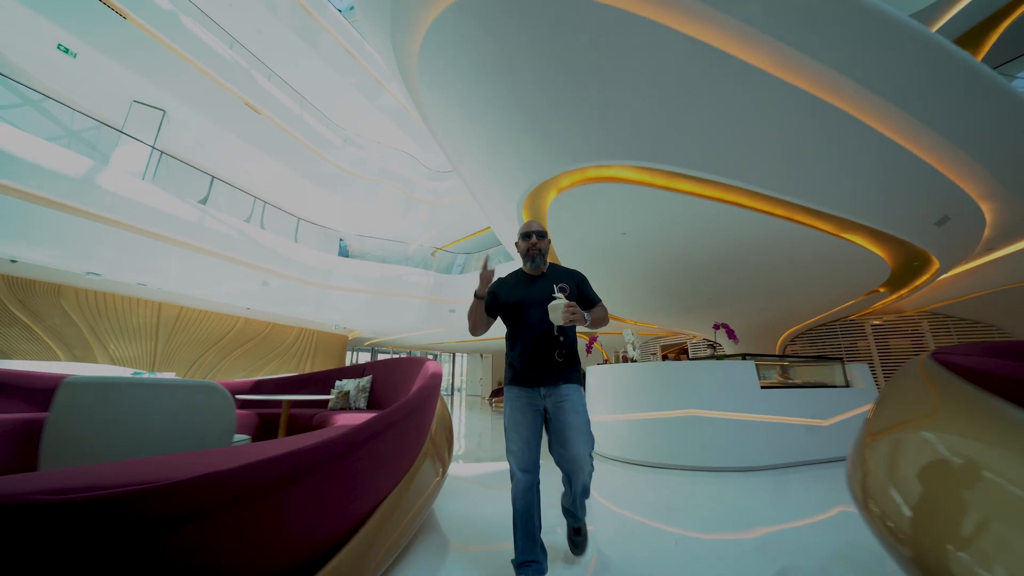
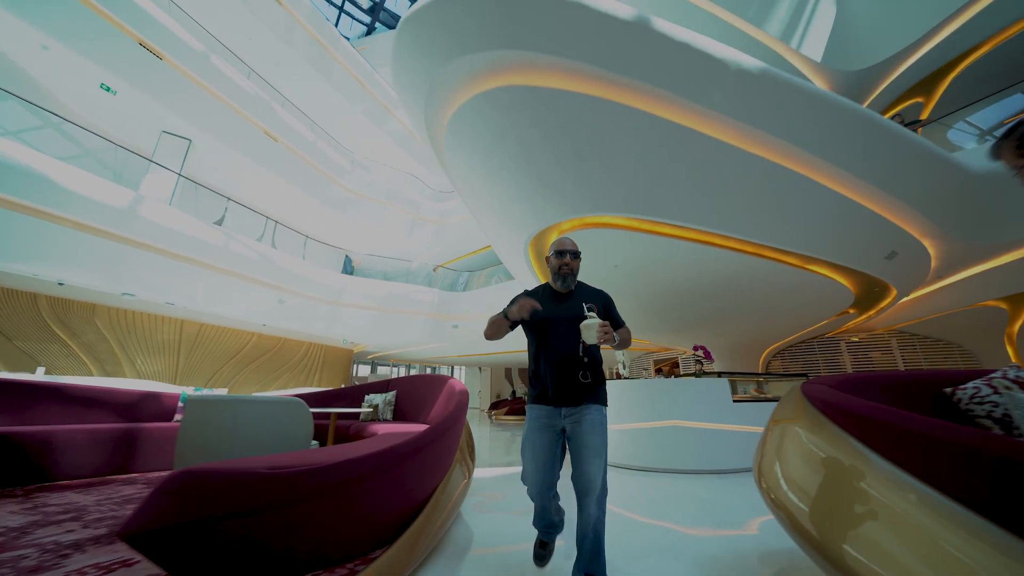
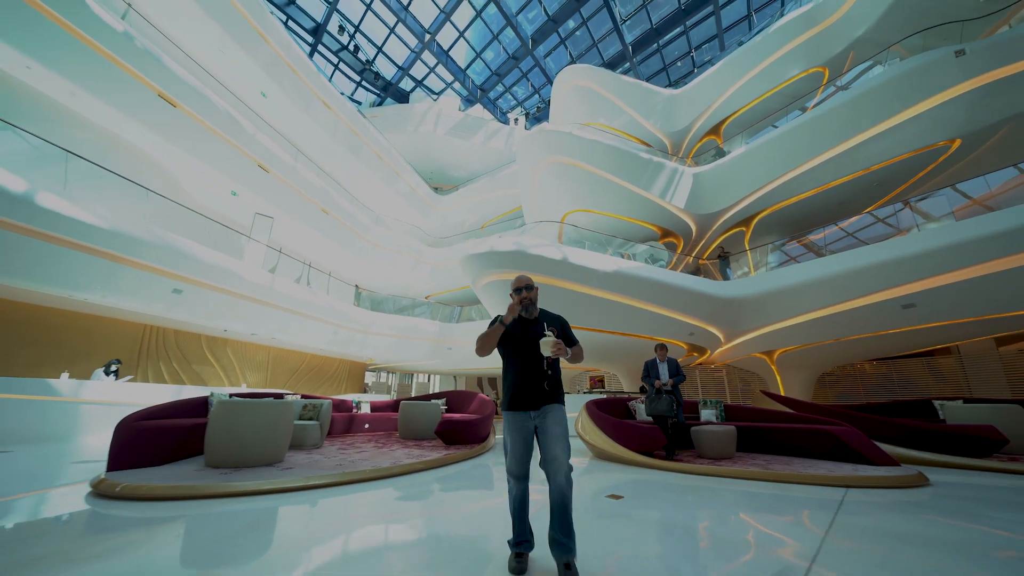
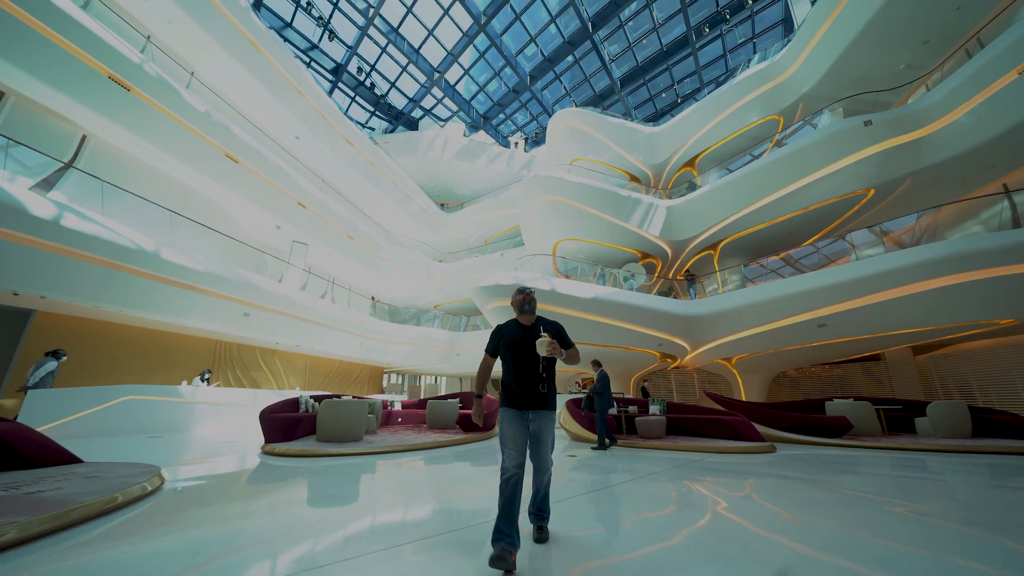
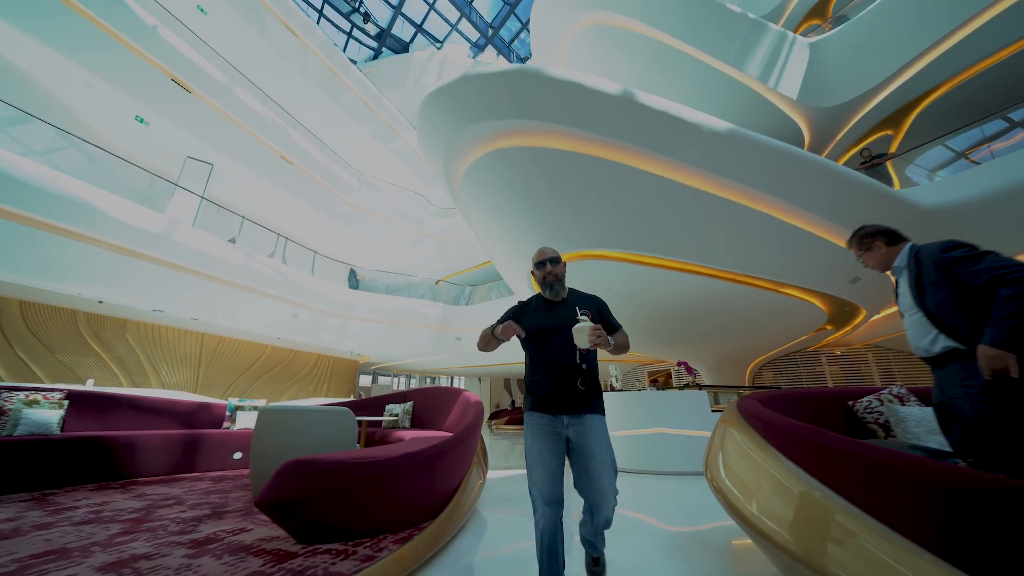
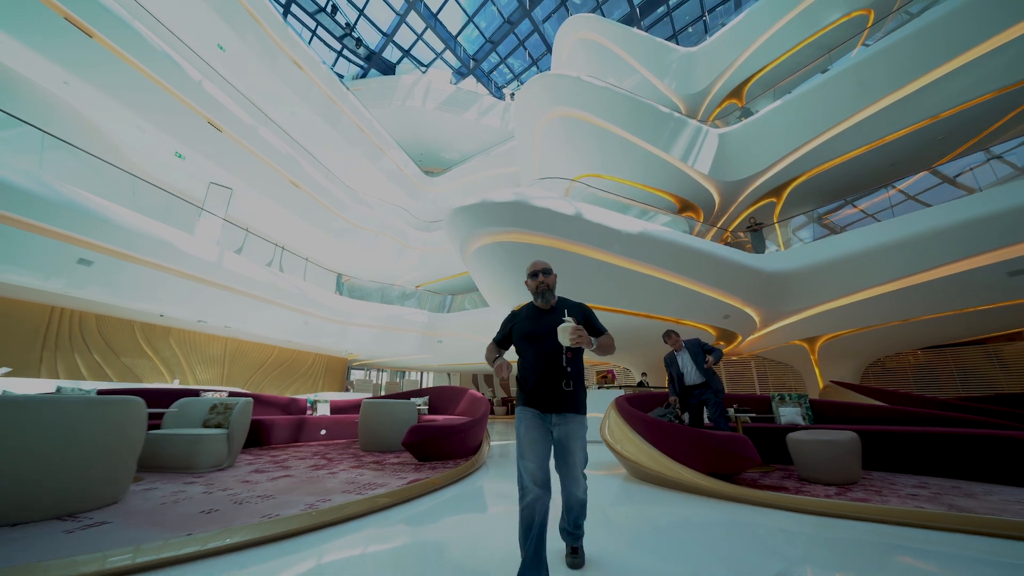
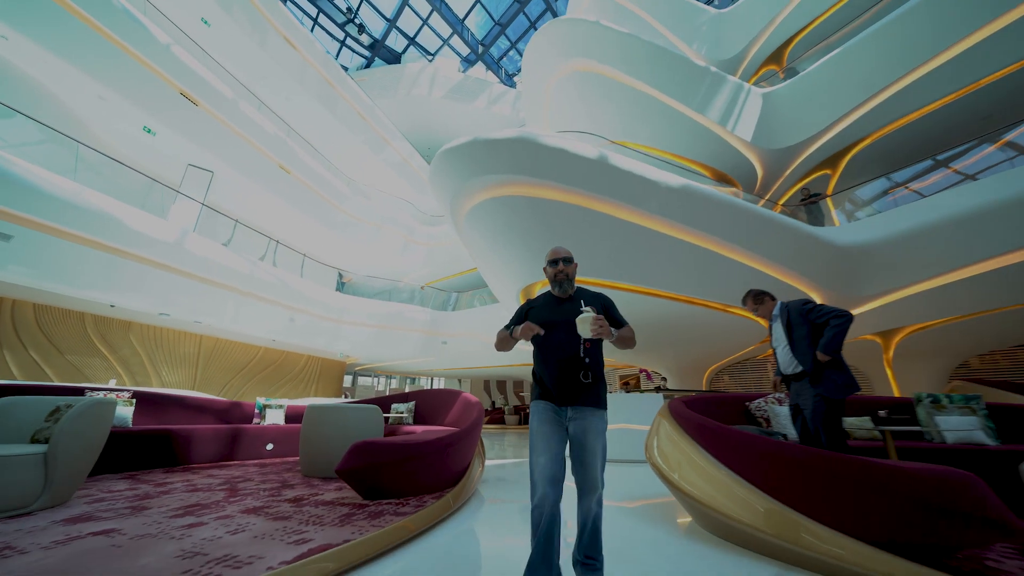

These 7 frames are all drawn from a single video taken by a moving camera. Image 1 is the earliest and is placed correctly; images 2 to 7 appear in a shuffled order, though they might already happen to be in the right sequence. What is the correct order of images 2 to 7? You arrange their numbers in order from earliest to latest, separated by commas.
2, 5, 7, 6, 3, 4
